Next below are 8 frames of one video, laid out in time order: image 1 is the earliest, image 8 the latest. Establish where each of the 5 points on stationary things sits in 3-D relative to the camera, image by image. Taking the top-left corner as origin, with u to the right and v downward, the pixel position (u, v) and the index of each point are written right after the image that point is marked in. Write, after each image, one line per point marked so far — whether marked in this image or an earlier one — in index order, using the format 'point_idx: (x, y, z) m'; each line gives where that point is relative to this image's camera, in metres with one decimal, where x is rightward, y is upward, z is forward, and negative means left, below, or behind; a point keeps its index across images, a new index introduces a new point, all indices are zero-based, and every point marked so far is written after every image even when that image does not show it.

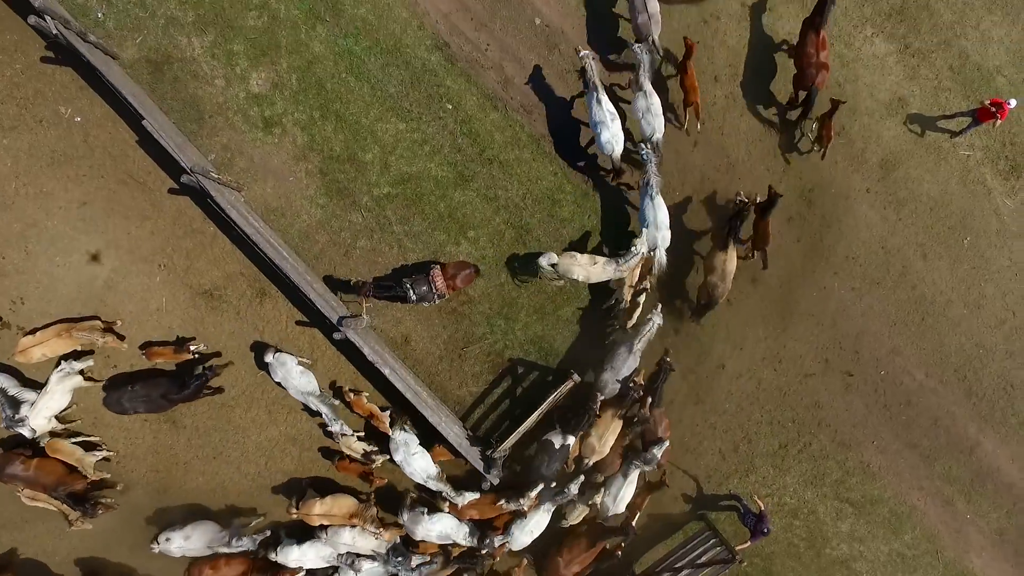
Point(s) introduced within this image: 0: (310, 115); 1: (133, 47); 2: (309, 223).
0: (-13.9, +11.8, +10.4) m
1: (-25.9, +16.5, +10.3) m
2: (-13.9, +4.4, +10.3) m
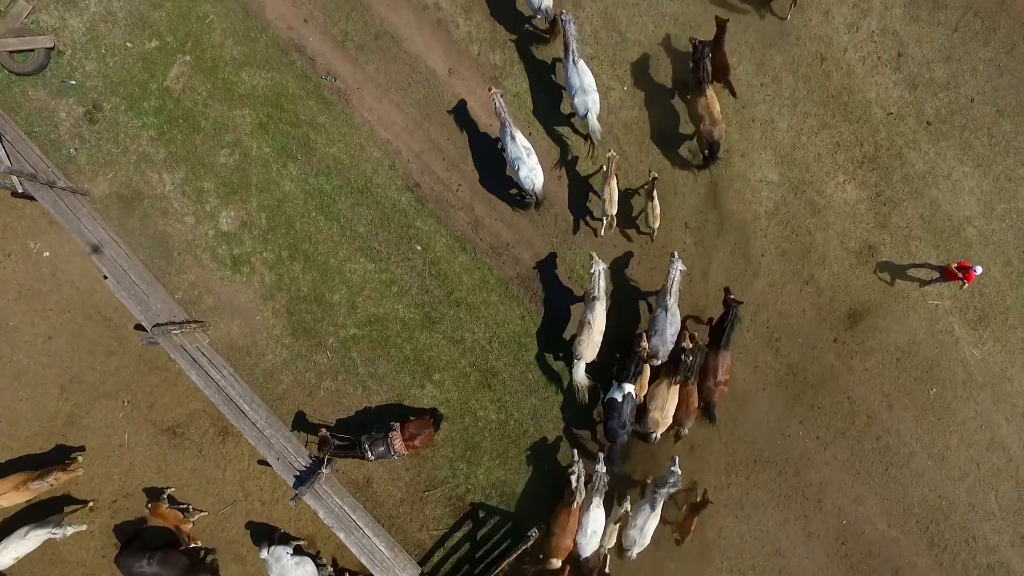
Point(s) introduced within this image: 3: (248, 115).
0: (-16.1, +2.3, +10.4) m
1: (-27.9, +7.3, +10.3) m
2: (-16.3, -5.1, +10.3) m
3: (-18.2, +12.0, +10.4) m
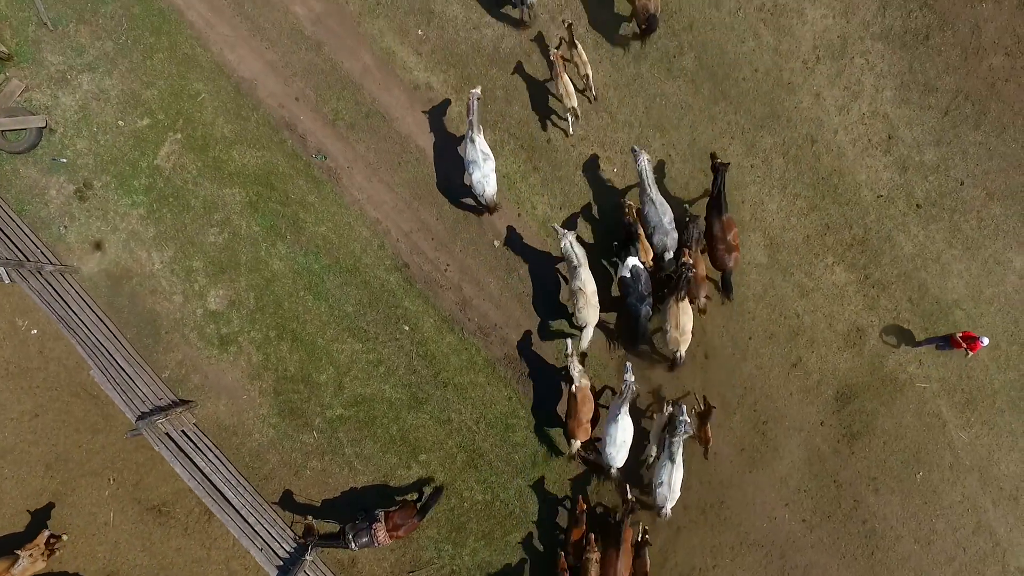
0: (-17.0, -3.2, +10.4) m
1: (-28.7, +2.0, +10.3) m
2: (-17.2, -10.6, +10.4) m
3: (-19.0, +6.6, +10.4) m
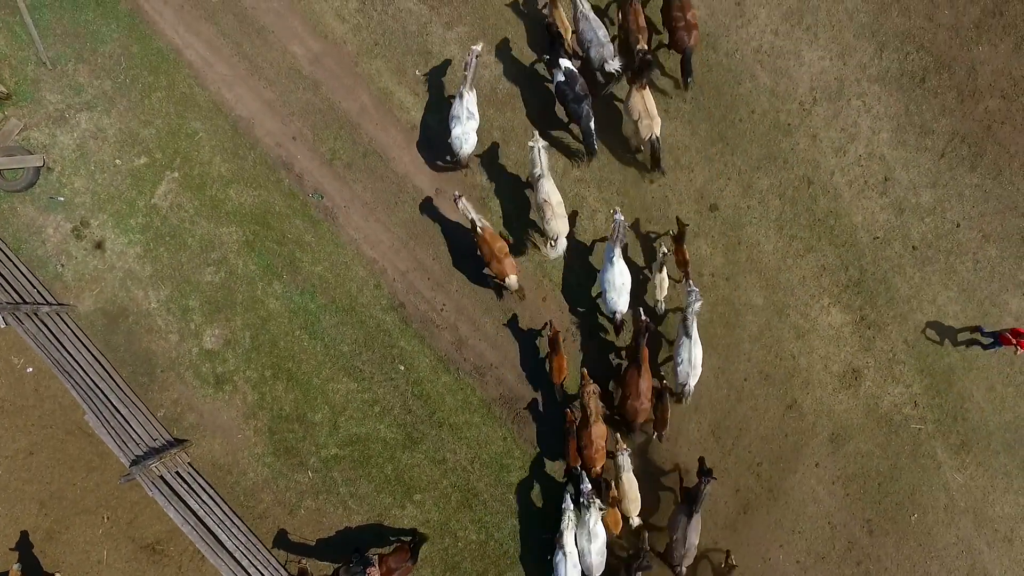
0: (-17.3, -5.9, +10.4) m
1: (-29.0, -0.7, +10.3) m
2: (-17.6, -13.3, +10.4) m
3: (-19.2, +3.9, +10.5) m
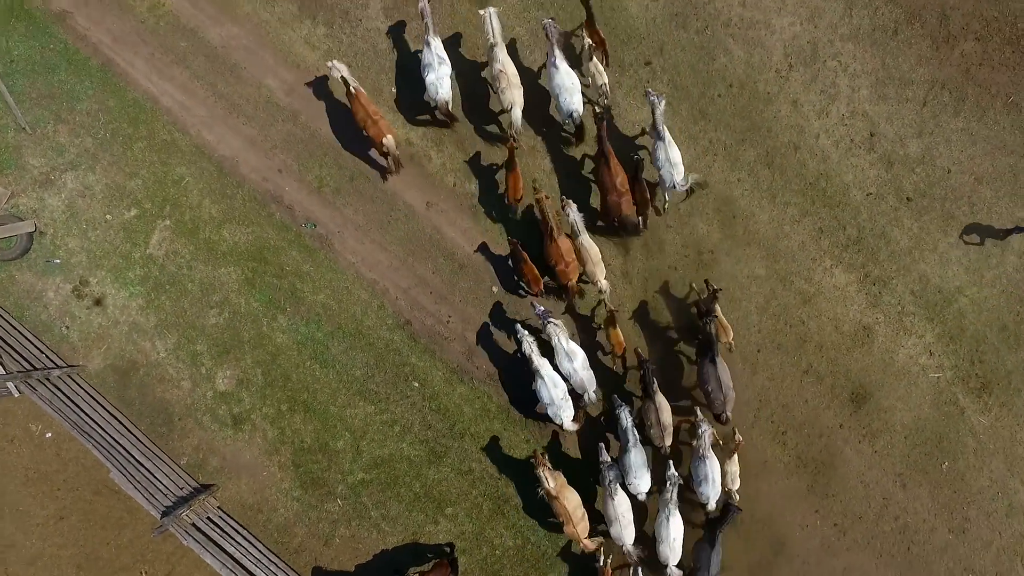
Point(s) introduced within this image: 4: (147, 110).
0: (-16.1, -8.3, +10.4) m
1: (-28.4, -4.6, +10.3) m
2: (-15.5, -15.7, +10.3) m
3: (-19.3, +1.1, +10.5) m
4: (-25.5, +12.4, +10.5) m
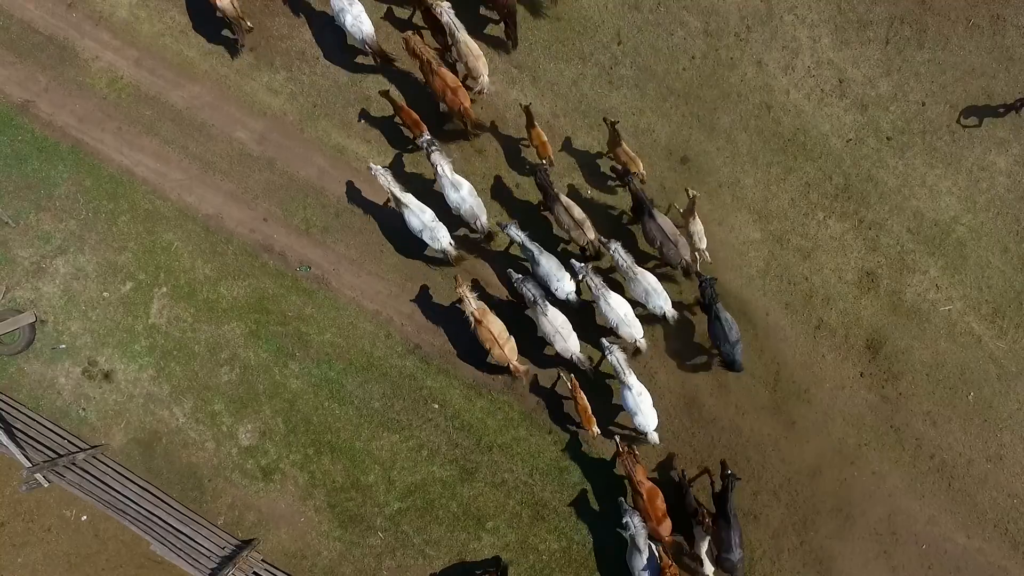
0: (-14.4, -11.4, +10.4) m
1: (-27.1, -9.9, +10.4) m
2: (-12.5, -18.6, +10.4) m
3: (-19.2, -2.7, +10.5) m
4: (-27.2, +7.4, +10.5) m
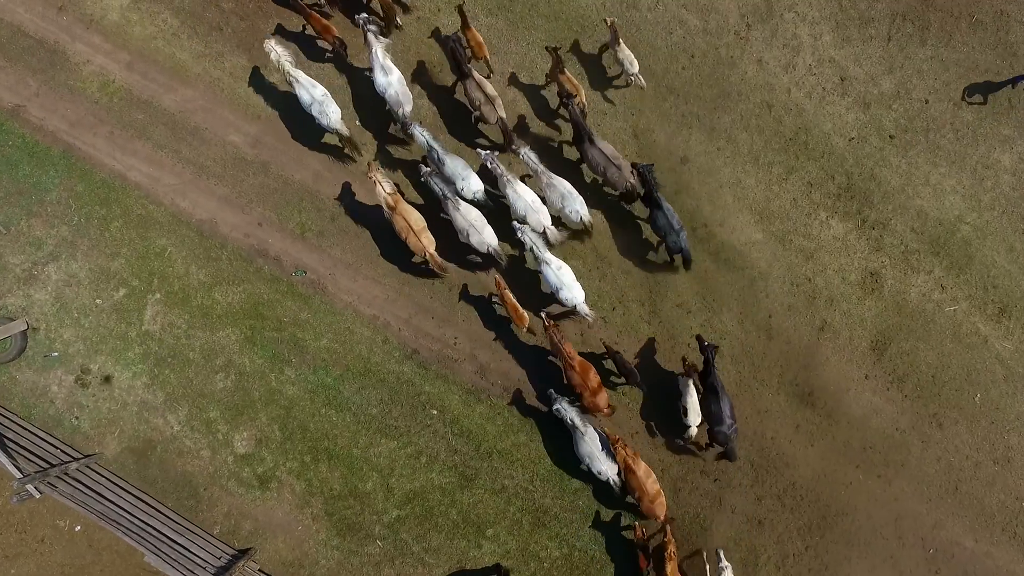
0: (-14.4, -11.8, +10.3) m
1: (-27.1, -10.4, +10.2) m
2: (-12.4, -18.9, +10.2) m
3: (-19.2, -3.1, +10.3) m
4: (-27.3, +6.9, +10.4) m
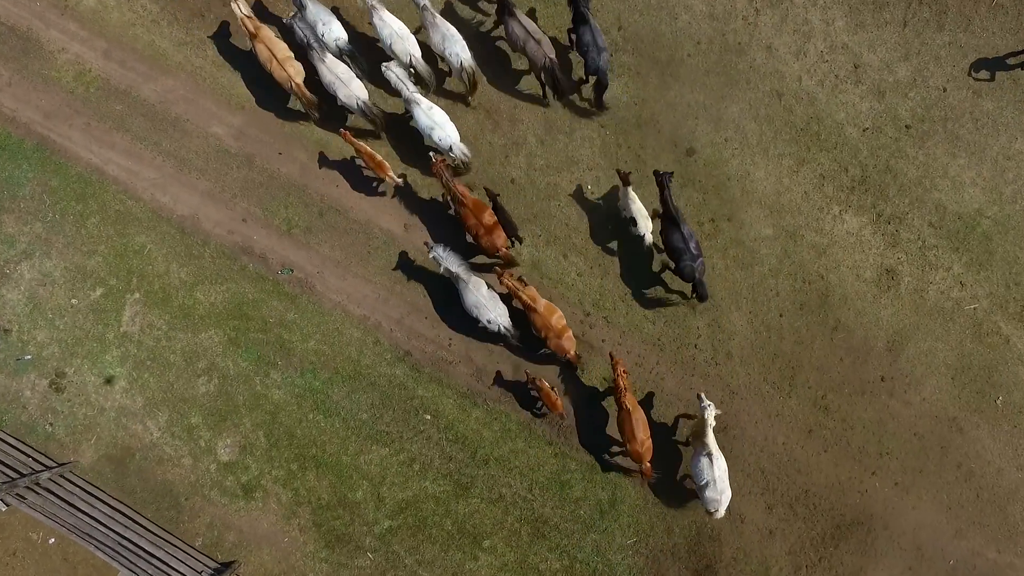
0: (-14.5, -11.7, +9.7) m
1: (-27.3, -10.4, +9.7) m
2: (-12.6, -18.8, +9.7) m
3: (-19.4, -3.0, +9.8) m
4: (-27.5, +7.0, +9.9) m
